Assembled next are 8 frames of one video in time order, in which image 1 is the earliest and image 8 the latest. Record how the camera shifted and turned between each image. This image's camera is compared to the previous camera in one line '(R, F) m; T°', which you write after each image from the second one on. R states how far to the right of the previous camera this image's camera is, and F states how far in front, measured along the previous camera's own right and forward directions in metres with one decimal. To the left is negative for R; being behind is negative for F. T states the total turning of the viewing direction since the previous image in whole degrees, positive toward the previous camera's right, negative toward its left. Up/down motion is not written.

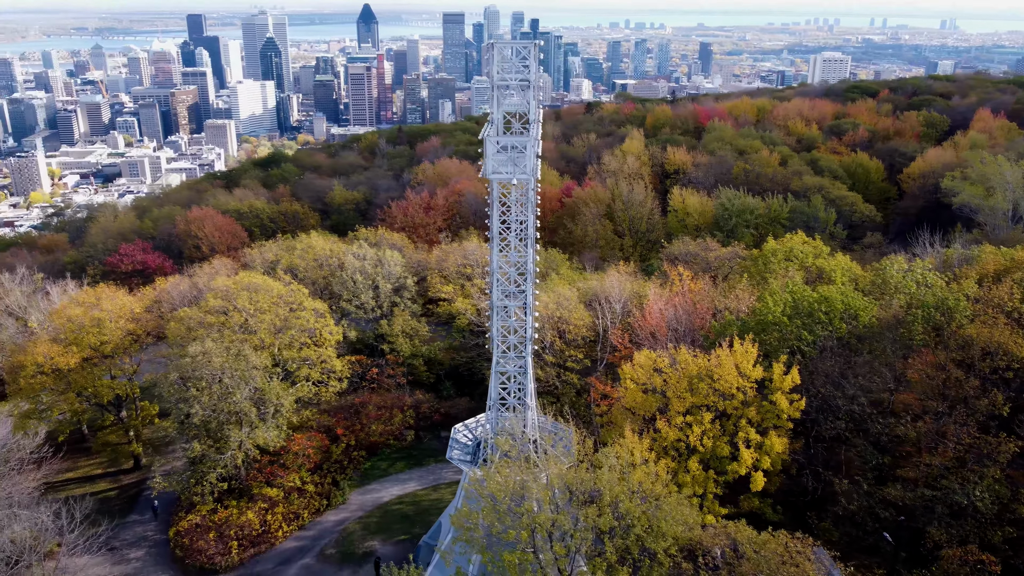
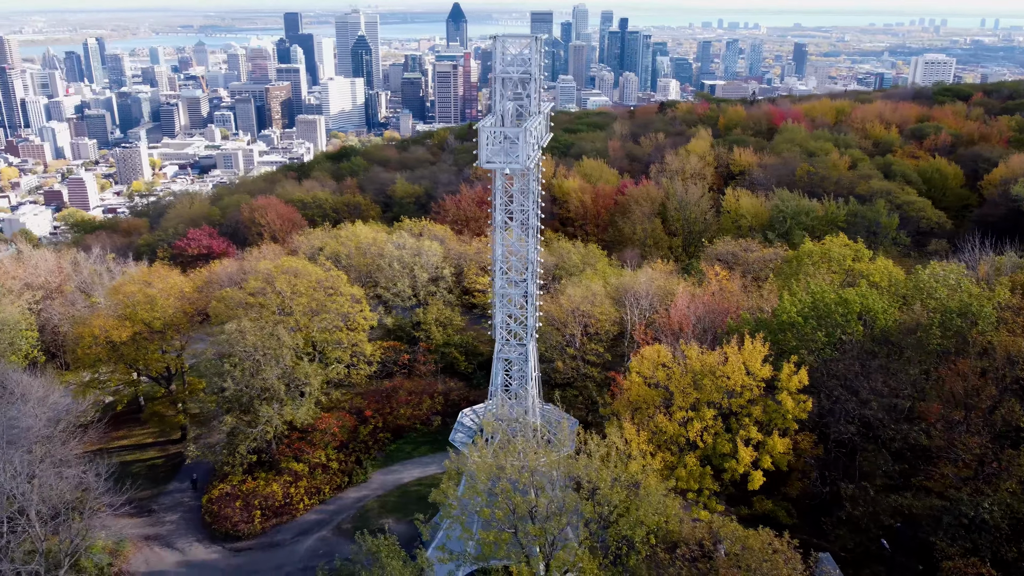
(+1.6, -0.3) m; -6°
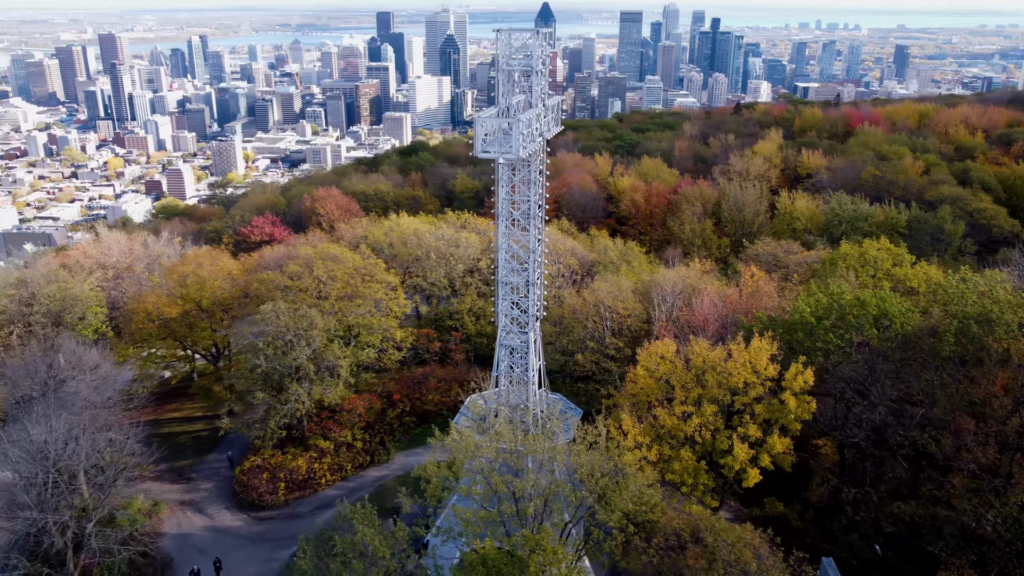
(+1.6, -0.3) m; -6°
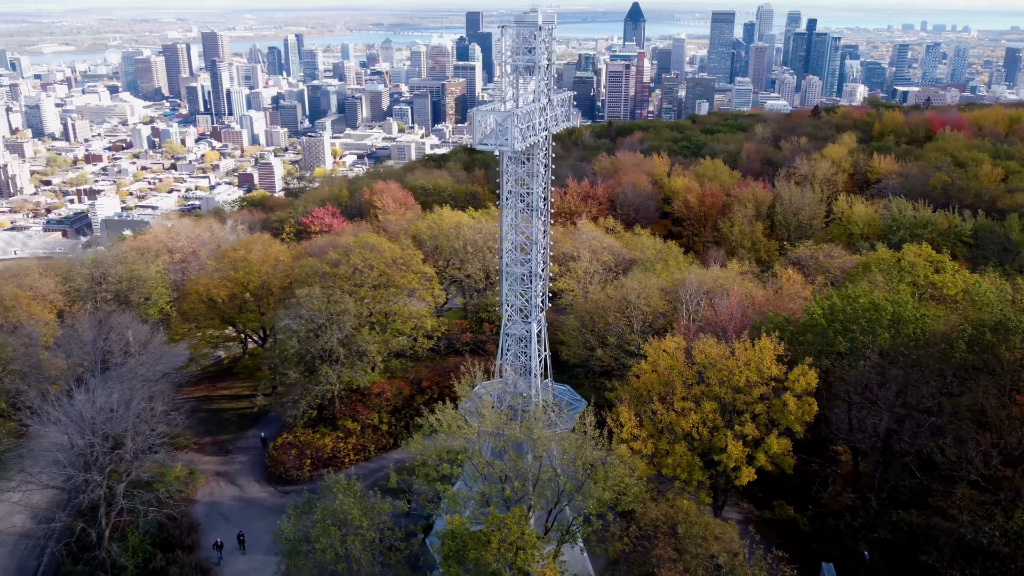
(+1.7, -0.4) m; -6°
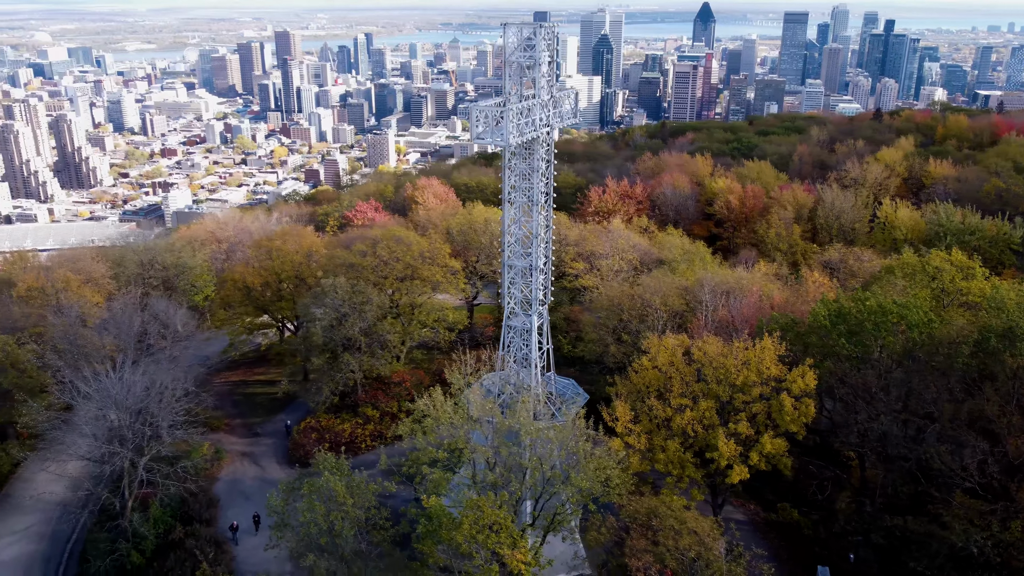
(+1.3, -0.3) m; -4°
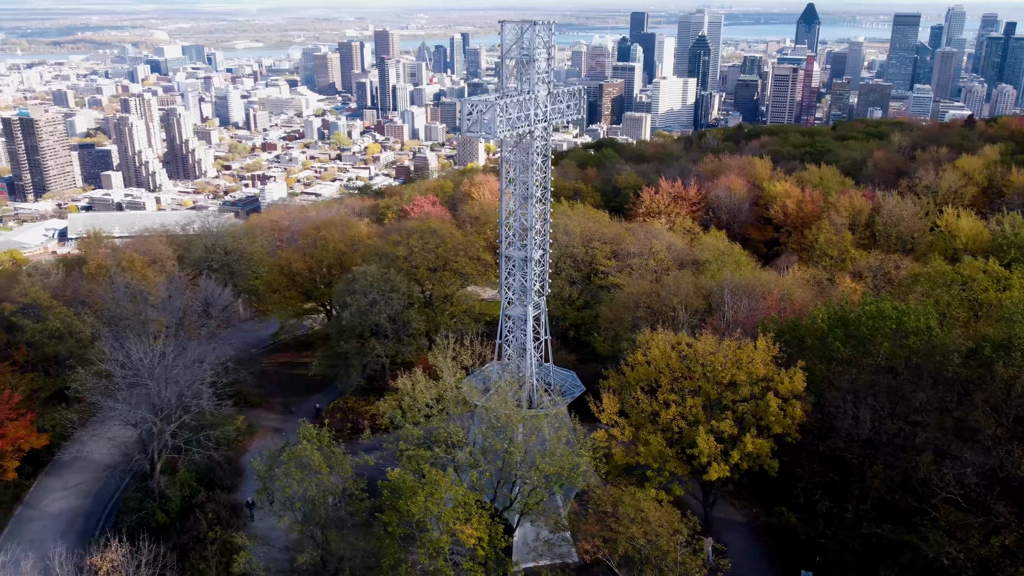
(+2.1, -0.4) m; -6°
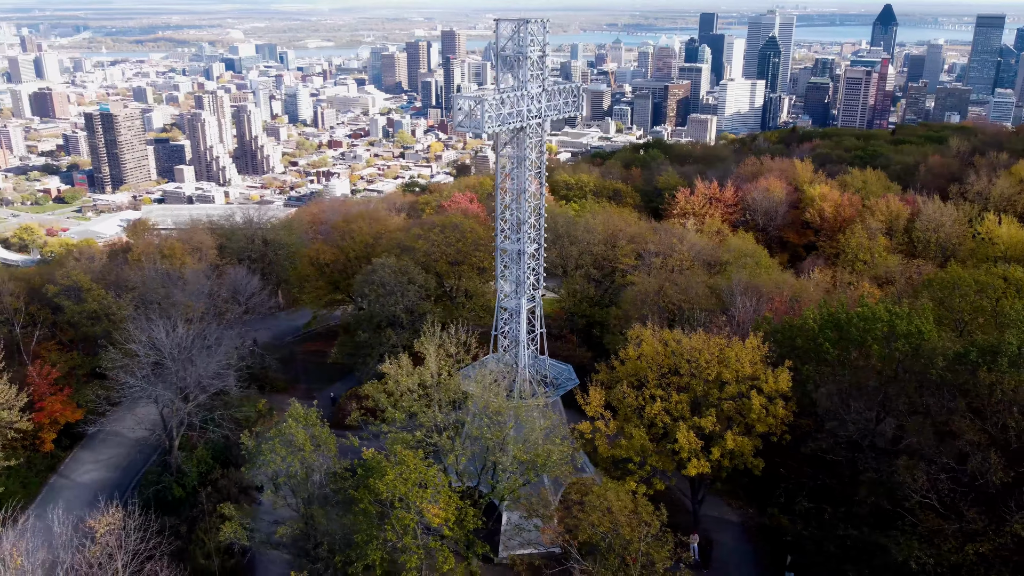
(+1.6, -0.4) m; -4°
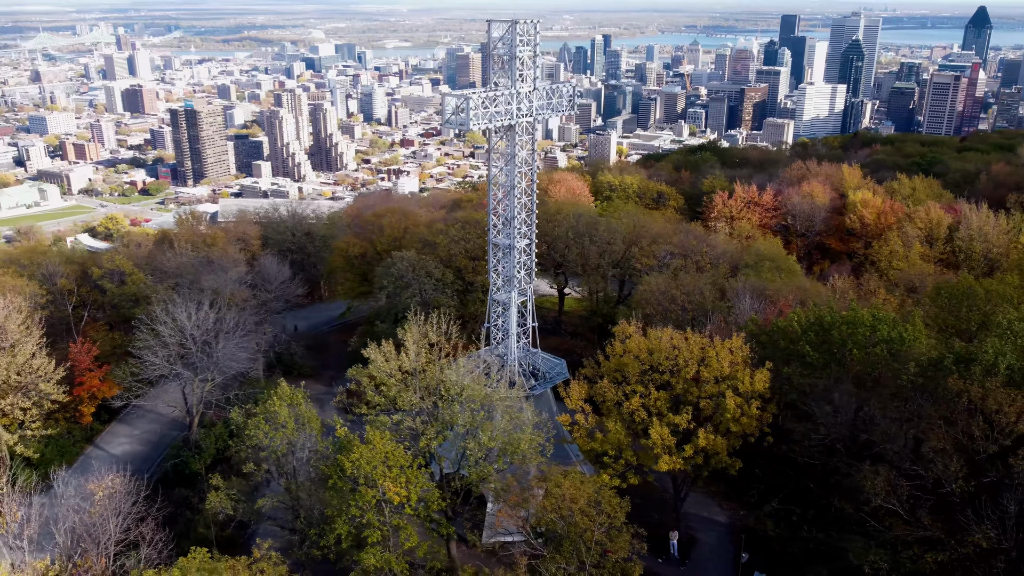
(+1.9, -0.4) m; -5°
